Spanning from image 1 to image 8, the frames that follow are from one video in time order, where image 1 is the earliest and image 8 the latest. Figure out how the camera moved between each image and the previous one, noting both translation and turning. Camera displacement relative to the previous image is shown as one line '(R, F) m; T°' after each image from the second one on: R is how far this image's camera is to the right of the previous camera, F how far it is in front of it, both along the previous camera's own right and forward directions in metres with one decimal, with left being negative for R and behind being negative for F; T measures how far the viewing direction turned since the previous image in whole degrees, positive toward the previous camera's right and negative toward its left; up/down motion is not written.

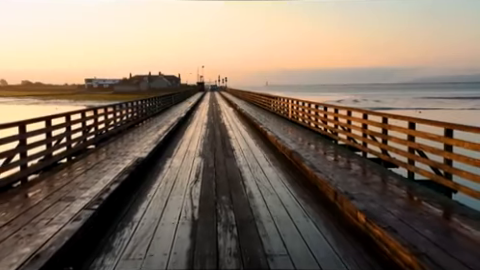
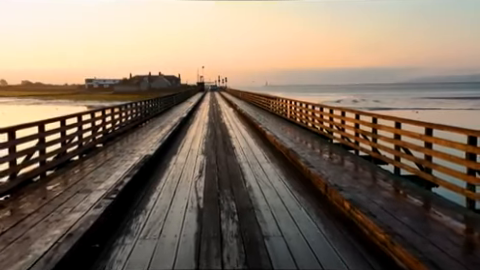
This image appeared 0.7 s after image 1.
(-0.1, +0.8) m; 0°
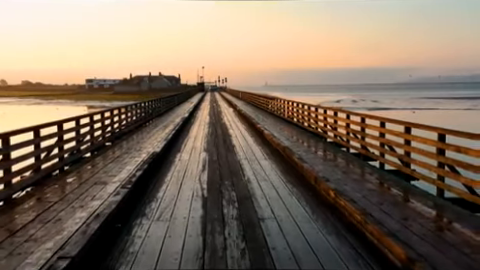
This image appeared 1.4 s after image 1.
(0.0, -0.4) m; 0°
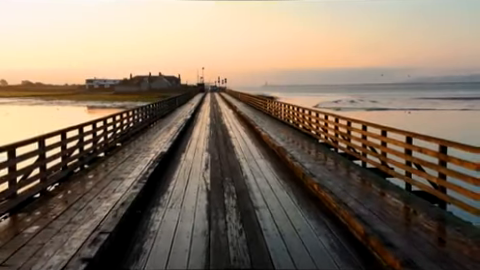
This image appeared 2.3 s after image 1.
(0.0, -0.6) m; 0°
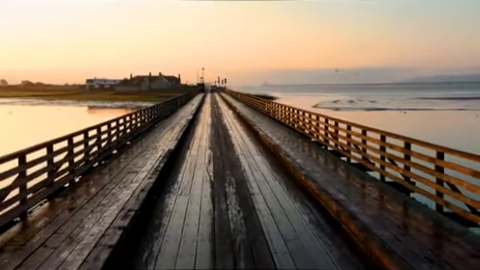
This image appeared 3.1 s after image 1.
(0.0, -0.7) m; 0°
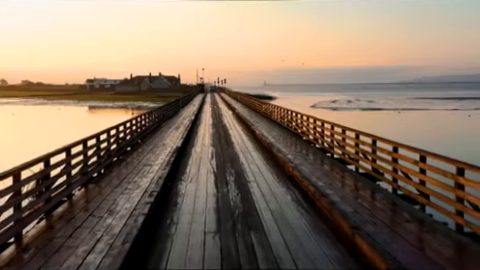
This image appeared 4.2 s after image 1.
(0.0, -1.0) m; 0°
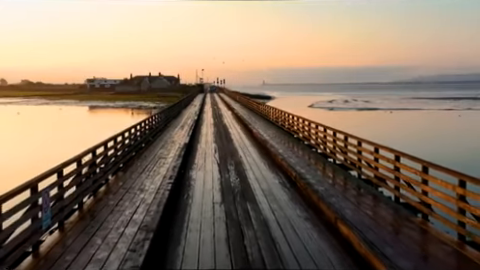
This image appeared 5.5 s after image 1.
(0.0, -1.3) m; 0°
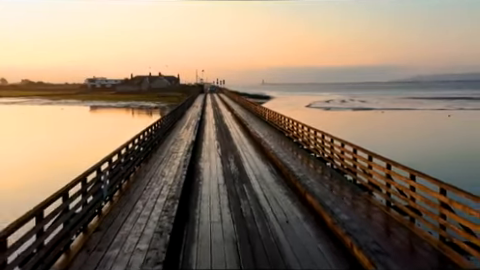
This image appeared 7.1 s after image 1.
(0.0, -1.6) m; 0°
